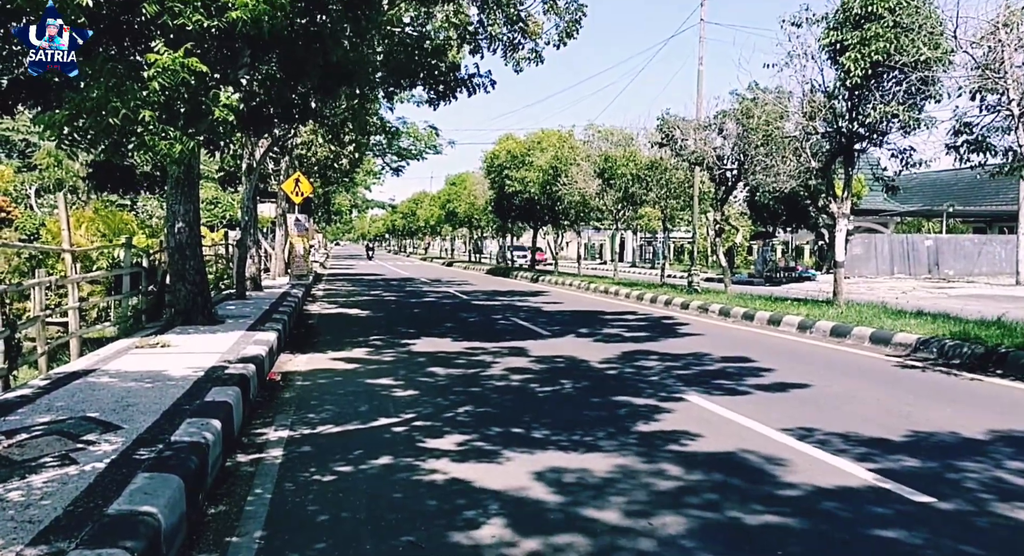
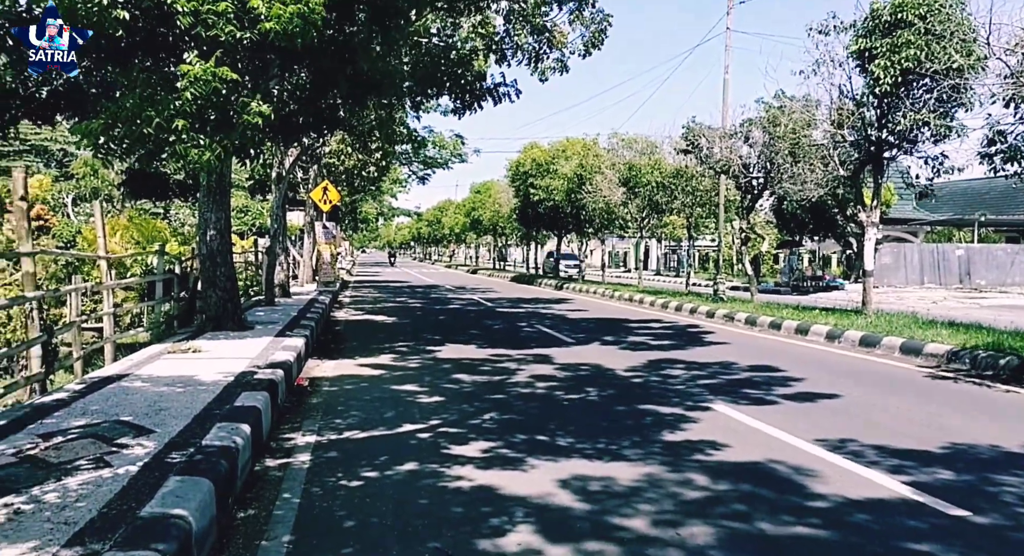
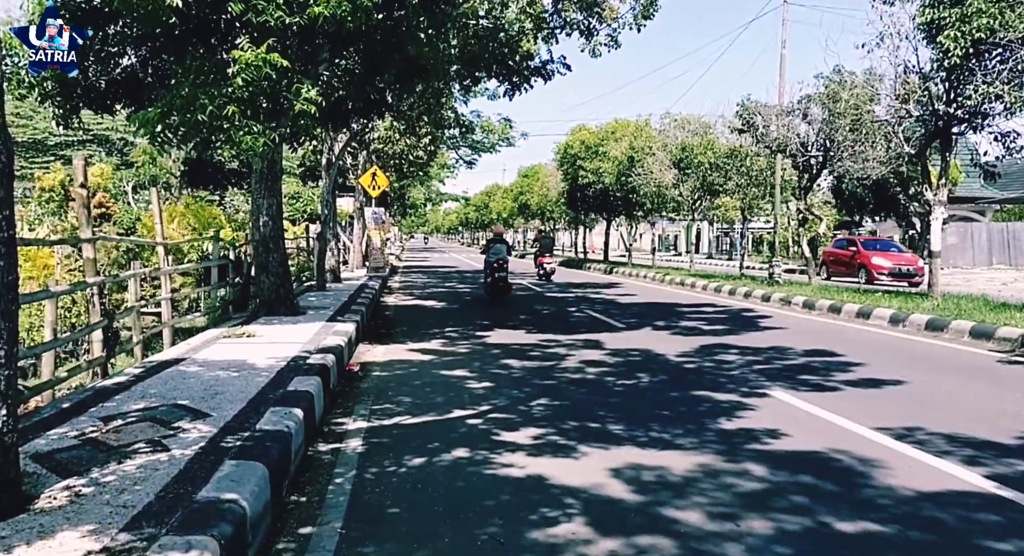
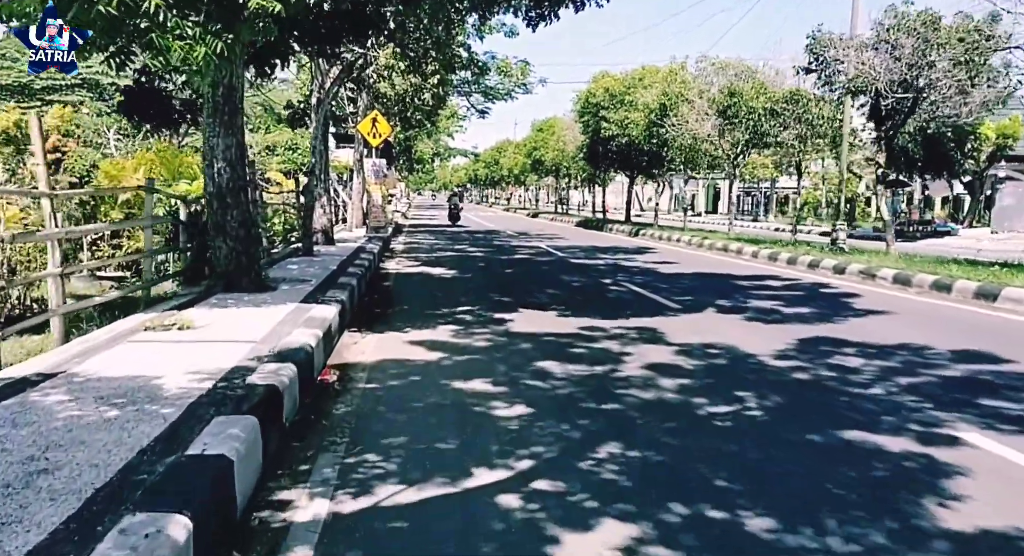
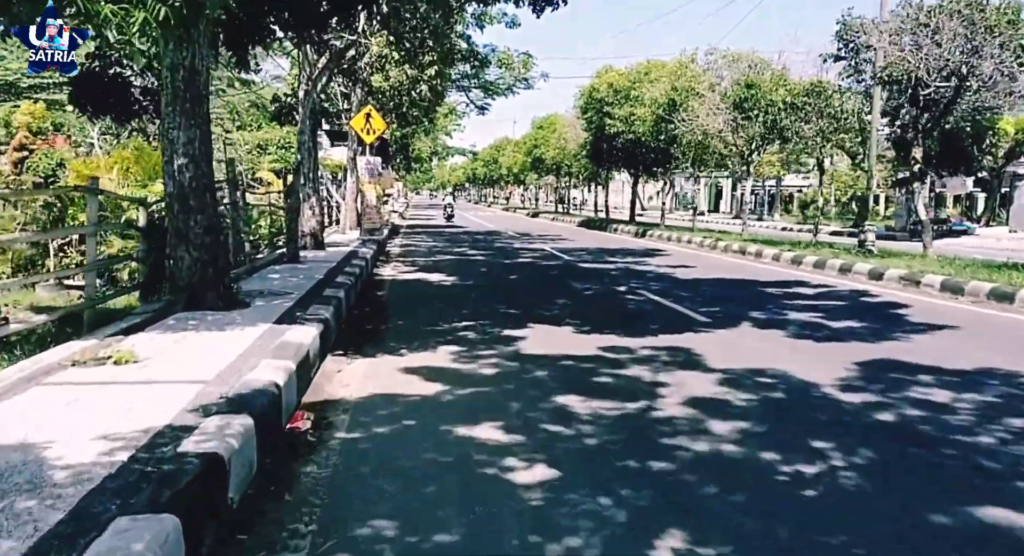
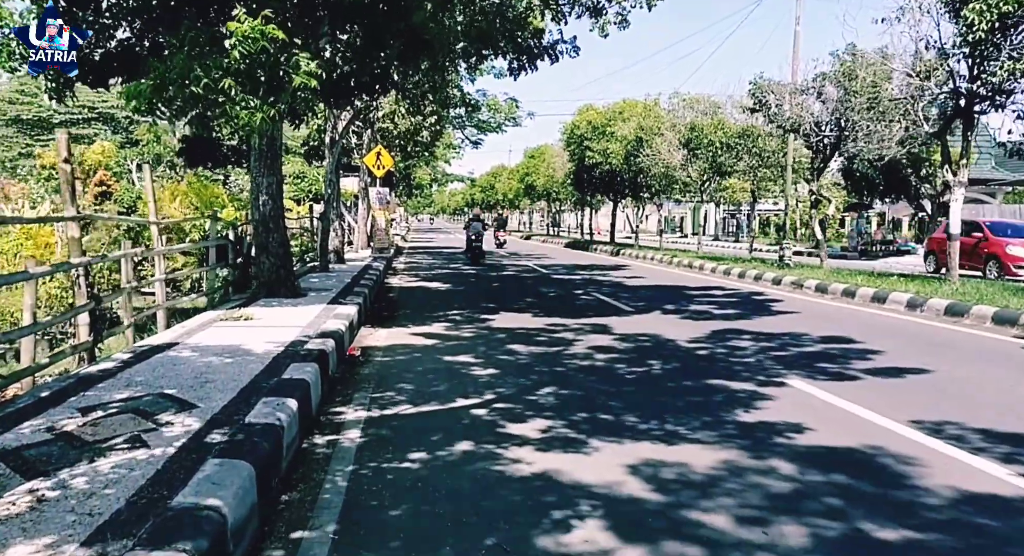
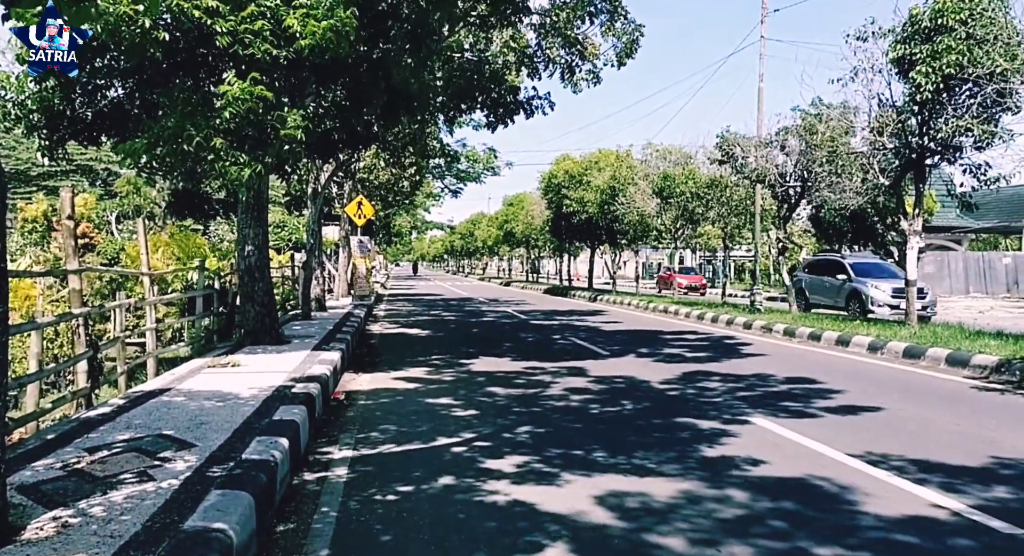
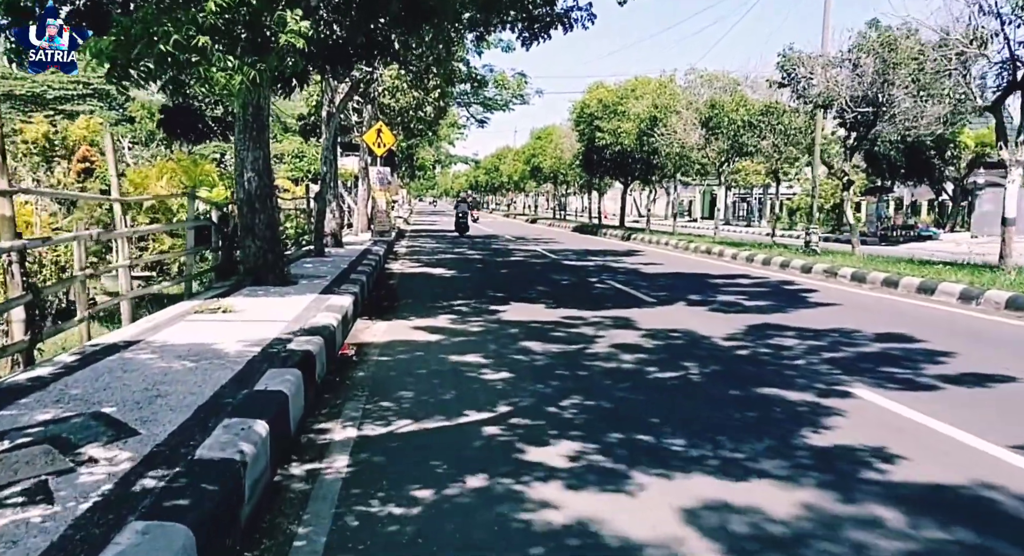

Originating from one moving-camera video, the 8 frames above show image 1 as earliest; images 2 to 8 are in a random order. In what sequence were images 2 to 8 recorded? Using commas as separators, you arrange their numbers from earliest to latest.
2, 7, 3, 6, 8, 4, 5
